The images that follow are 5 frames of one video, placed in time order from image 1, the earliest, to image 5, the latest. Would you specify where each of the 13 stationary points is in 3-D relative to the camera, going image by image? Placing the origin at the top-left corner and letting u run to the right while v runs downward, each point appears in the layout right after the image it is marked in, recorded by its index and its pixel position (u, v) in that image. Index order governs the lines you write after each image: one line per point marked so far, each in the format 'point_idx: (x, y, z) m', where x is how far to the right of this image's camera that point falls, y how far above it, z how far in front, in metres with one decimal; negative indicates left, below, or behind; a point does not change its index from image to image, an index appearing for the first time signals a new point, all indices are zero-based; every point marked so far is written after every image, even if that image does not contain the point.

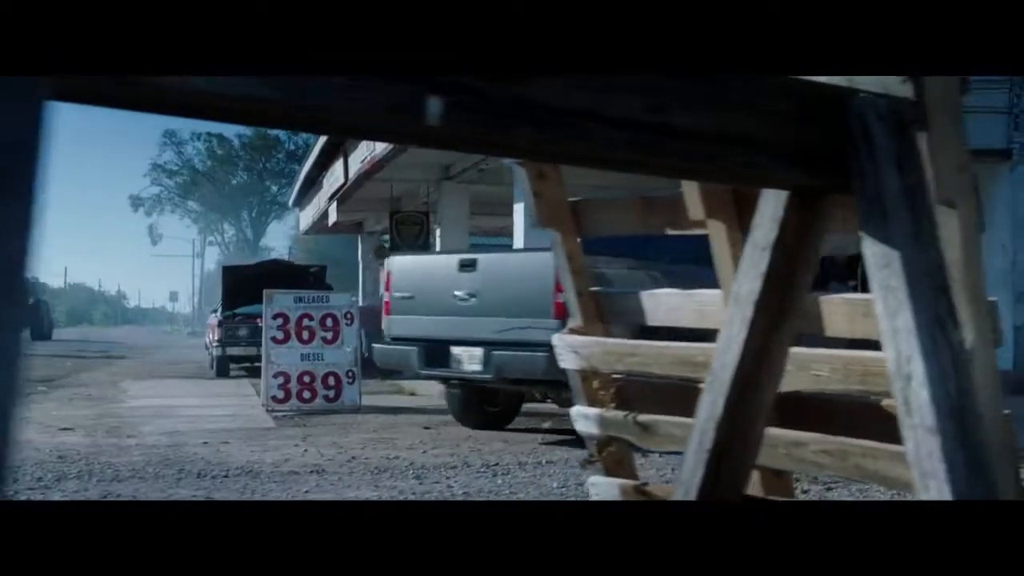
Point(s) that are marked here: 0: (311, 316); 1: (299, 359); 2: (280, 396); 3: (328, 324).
0: (-2.3, -0.3, +11.7) m
1: (-2.2, -0.8, +10.8) m
2: (-2.3, -1.1, +10.4) m
3: (-2.1, -0.4, +11.6) m
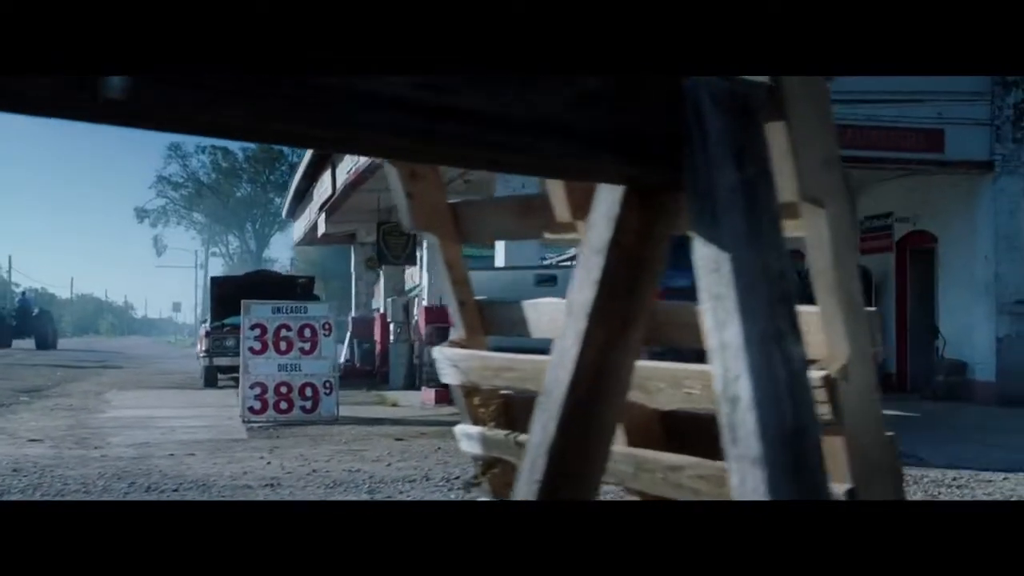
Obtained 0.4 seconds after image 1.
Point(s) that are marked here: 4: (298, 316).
0: (-2.5, -0.4, +11.5) m
1: (-2.4, -0.9, +10.7) m
2: (-2.6, -1.2, +10.2) m
3: (-2.3, -0.5, +11.5) m
4: (-2.4, -0.3, +11.6) m
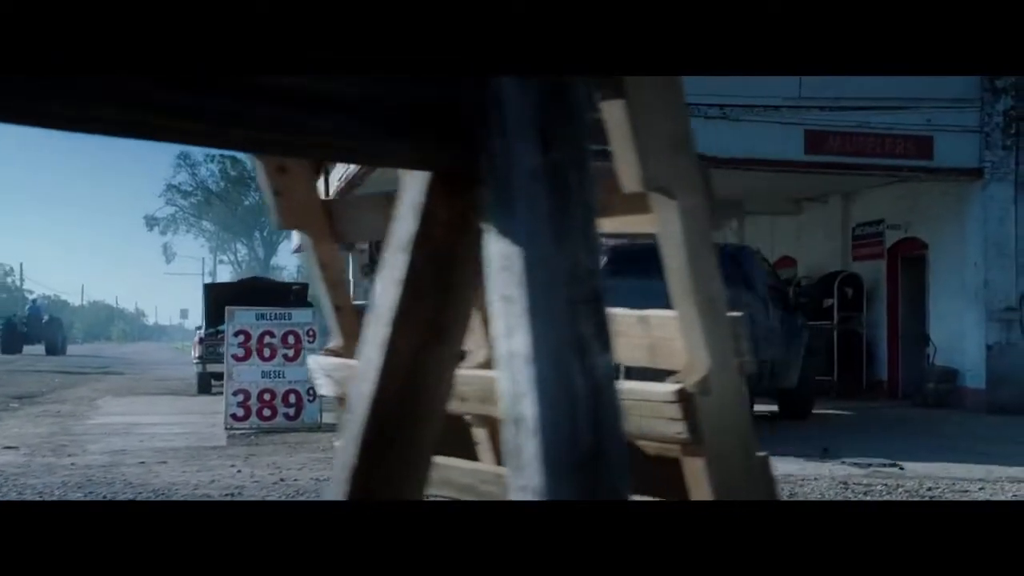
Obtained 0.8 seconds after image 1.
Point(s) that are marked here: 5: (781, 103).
0: (-2.7, -0.5, +11.4) m
1: (-2.6, -0.9, +10.6) m
2: (-2.7, -1.3, +10.1) m
3: (-2.5, -0.6, +11.4) m
4: (-2.6, -0.4, +11.5) m
5: (+3.5, +2.4, +13.0) m
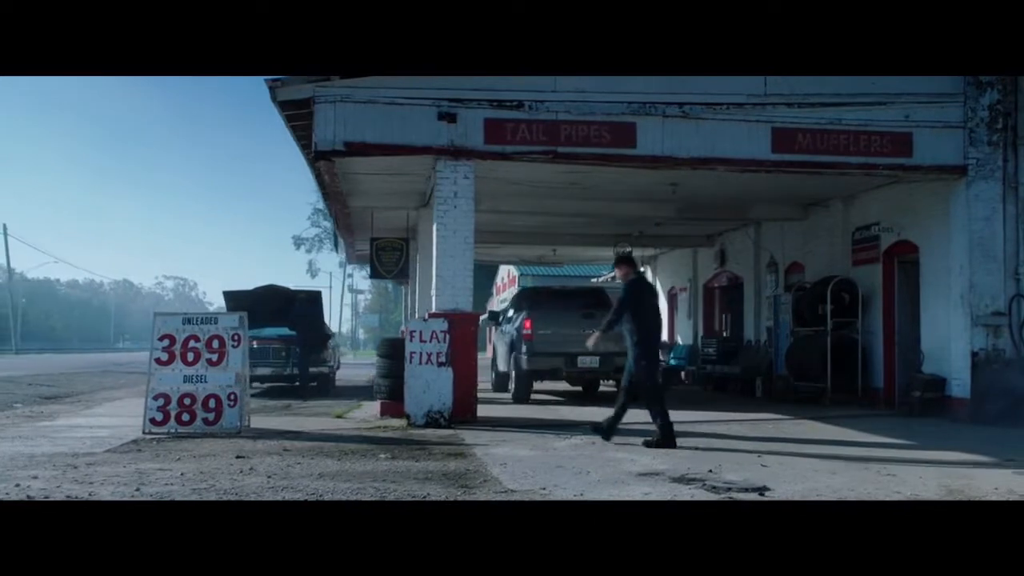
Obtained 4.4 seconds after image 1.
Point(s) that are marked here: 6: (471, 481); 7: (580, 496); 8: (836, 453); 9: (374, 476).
0: (-3.4, -0.5, +11.4) m
1: (-3.4, -1.0, +10.5) m
2: (-3.5, -1.3, +10.1) m
3: (-3.2, -0.6, +11.3) m
4: (-3.3, -0.4, +11.4) m
5: (+2.9, +2.3, +12.5) m
6: (-0.3, -1.2, +6.4) m
7: (+0.4, -1.3, +6.2) m
8: (+2.8, -1.4, +9.0) m
9: (-0.9, -1.2, +6.5) m
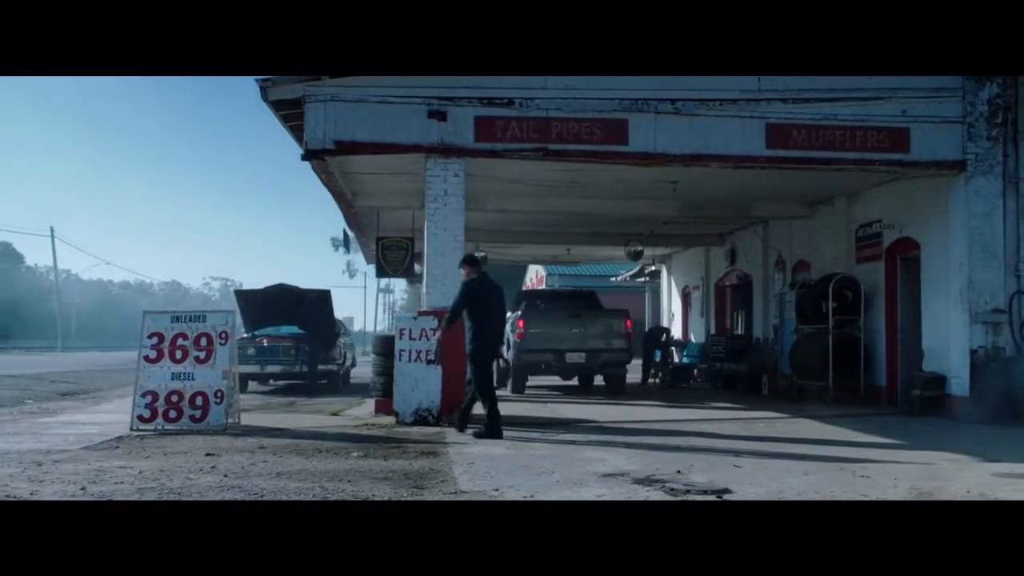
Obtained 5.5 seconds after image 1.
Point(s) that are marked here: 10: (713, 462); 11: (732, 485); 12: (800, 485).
0: (-3.5, -0.5, +11.5) m
1: (-3.5, -1.0, +10.6) m
2: (-3.7, -1.3, +10.2) m
3: (-3.3, -0.6, +11.4) m
4: (-3.4, -0.4, +11.5) m
5: (+2.8, +2.3, +12.4) m
6: (-0.5, -1.2, +6.4) m
7: (+0.1, -1.3, +6.2) m
8: (+2.6, -1.4, +8.9) m
9: (-1.2, -1.2, +6.6) m
10: (+1.6, -1.4, +8.0) m
11: (+1.5, -1.3, +7.0) m
12: (+2.1, -1.4, +7.3) m
